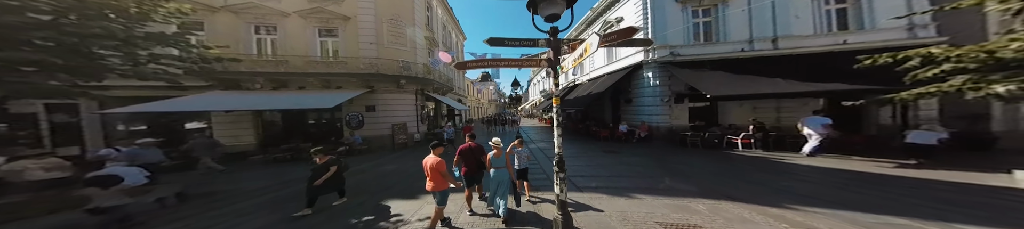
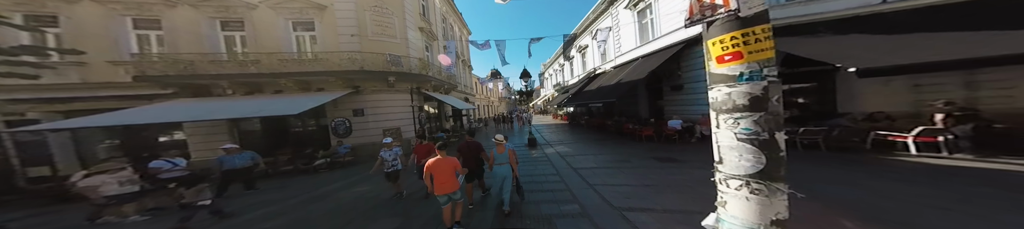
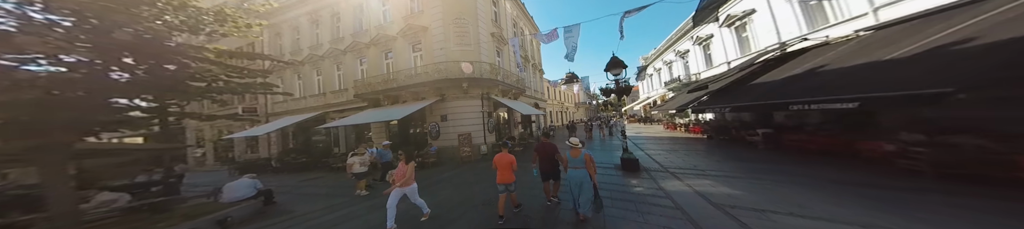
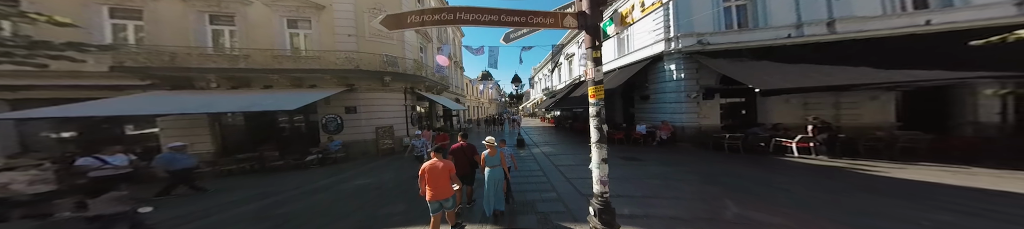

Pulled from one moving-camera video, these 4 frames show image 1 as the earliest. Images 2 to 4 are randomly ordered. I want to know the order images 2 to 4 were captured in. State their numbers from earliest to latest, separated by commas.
4, 2, 3
